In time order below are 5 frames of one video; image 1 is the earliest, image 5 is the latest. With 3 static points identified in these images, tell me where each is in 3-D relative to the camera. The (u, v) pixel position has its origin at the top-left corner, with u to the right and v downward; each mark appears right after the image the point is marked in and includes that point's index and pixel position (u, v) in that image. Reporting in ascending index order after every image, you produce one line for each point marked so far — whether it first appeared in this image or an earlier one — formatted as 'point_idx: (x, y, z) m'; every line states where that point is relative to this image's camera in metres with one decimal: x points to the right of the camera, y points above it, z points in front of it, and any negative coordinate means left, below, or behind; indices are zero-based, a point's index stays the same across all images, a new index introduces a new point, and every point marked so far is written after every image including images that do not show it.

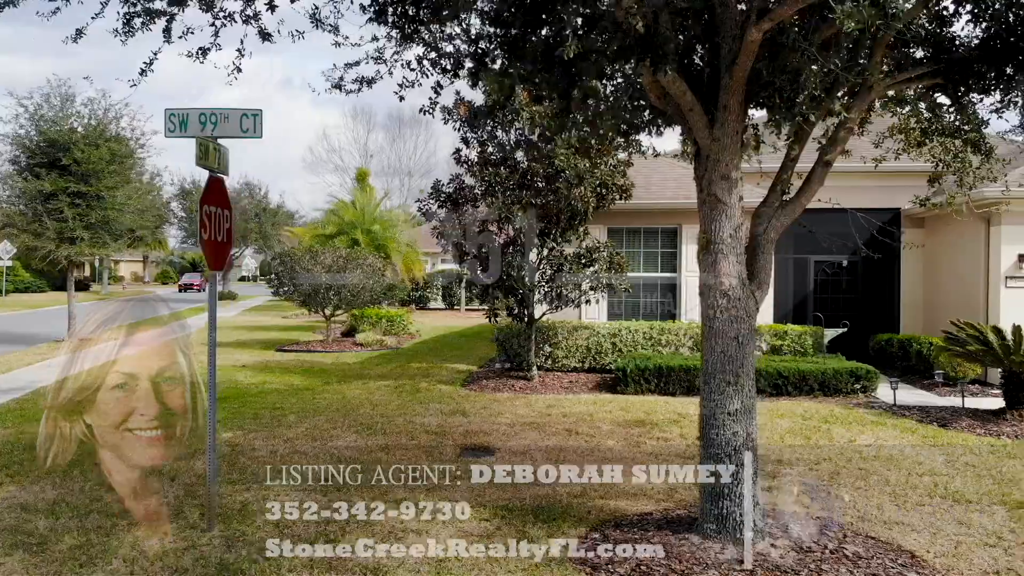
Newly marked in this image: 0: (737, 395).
0: (+1.6, -0.7, +5.5) m
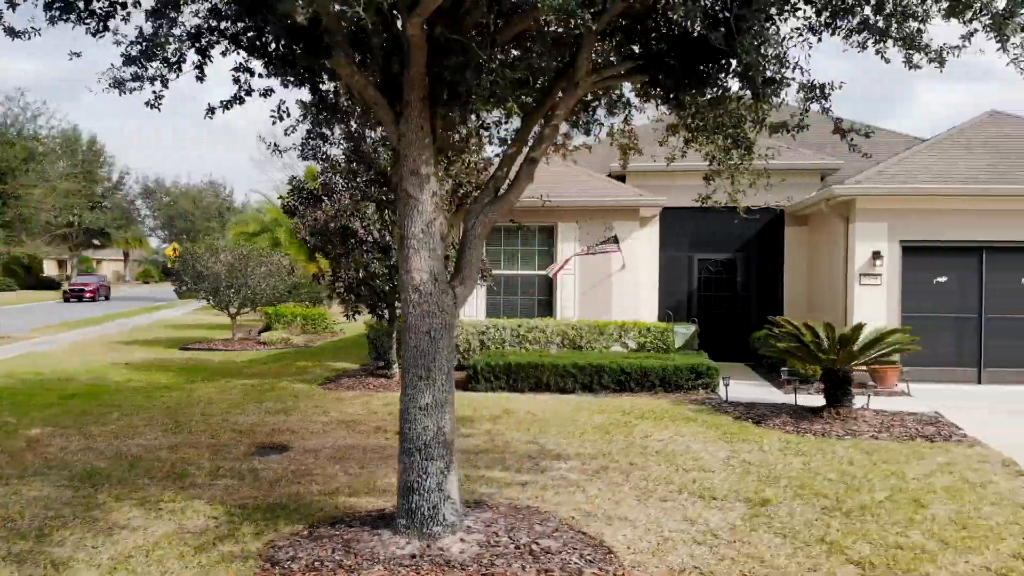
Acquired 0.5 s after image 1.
0: (-0.6, -0.7, +5.5) m
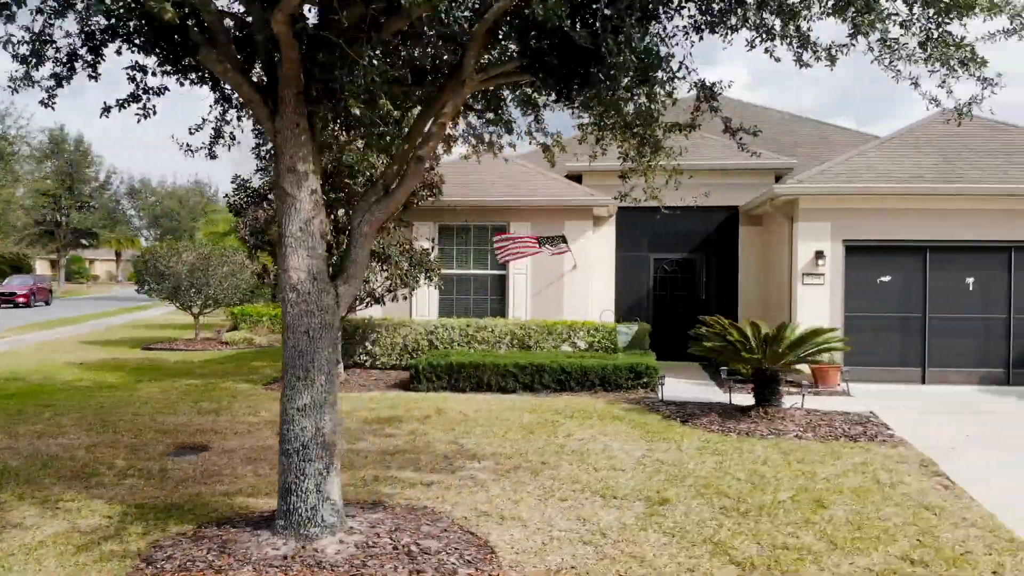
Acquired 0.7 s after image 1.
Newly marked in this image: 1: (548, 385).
0: (-1.4, -0.7, +5.4) m
1: (+0.5, -1.3, +10.9) m
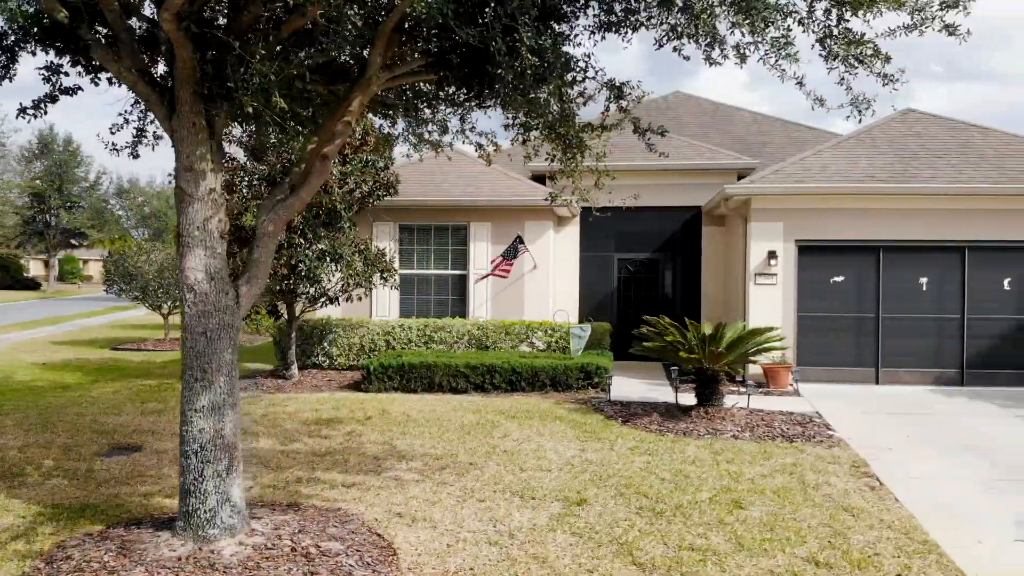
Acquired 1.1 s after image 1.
0: (-2.1, -0.7, +5.4) m
1: (-0.2, -1.3, +10.9) m
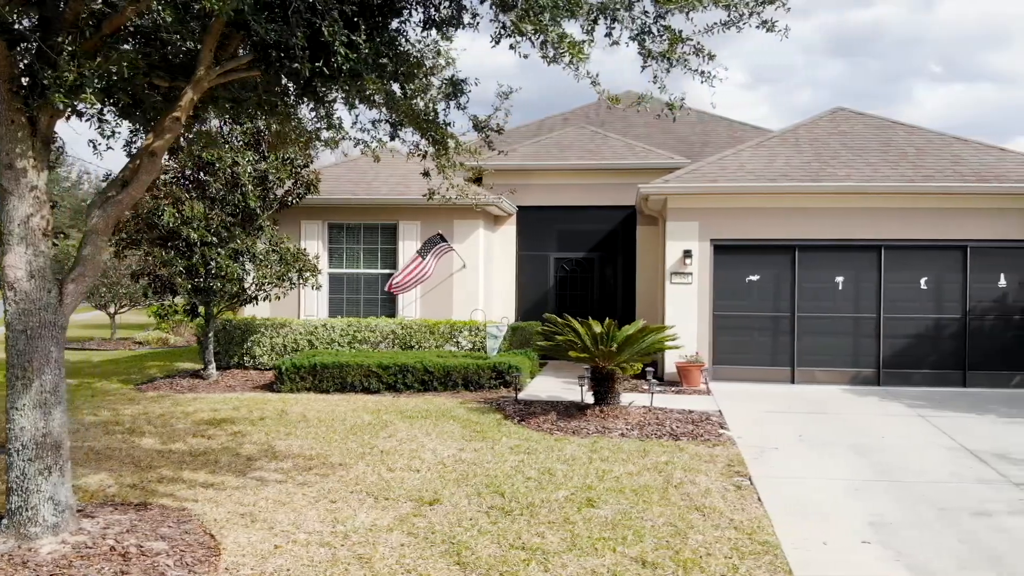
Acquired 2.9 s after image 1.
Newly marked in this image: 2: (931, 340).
0: (-3.3, -0.7, +5.4) m
1: (-1.4, -1.3, +10.8) m
2: (+5.9, -0.7, +11.1) m
